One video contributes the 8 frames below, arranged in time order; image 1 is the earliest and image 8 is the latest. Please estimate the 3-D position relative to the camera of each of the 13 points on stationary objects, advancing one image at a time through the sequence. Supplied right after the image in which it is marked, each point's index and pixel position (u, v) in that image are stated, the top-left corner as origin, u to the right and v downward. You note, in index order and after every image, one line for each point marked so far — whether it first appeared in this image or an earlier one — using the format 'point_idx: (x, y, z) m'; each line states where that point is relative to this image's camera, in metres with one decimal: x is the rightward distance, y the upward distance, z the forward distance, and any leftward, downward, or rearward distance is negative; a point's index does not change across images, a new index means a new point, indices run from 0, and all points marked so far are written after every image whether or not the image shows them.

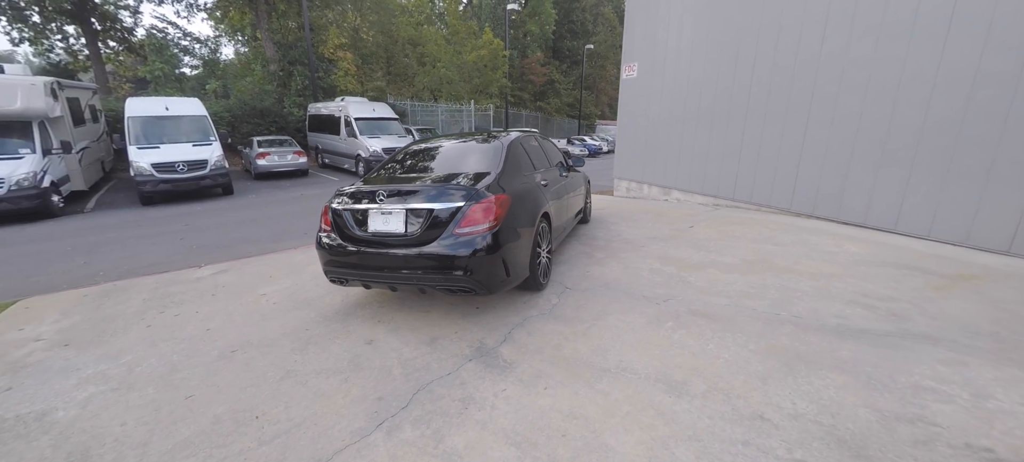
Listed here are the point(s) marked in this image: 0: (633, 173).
0: (+2.6, +1.3, +9.1) m
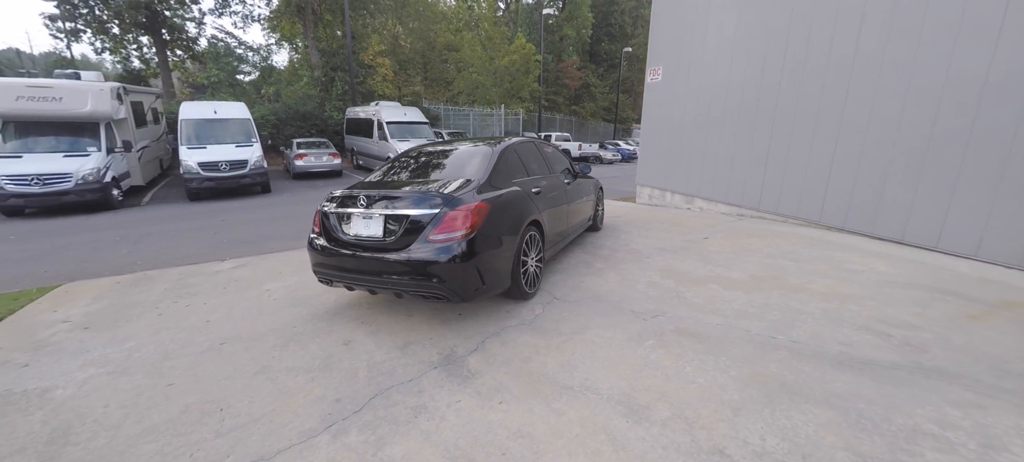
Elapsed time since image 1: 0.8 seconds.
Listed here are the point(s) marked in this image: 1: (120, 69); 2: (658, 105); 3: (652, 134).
0: (+3.0, +1.1, +8.8) m
1: (-16.9, +6.8, +17.2) m
2: (+3.0, +2.6, +8.6) m
3: (+2.9, +2.1, +8.8) m
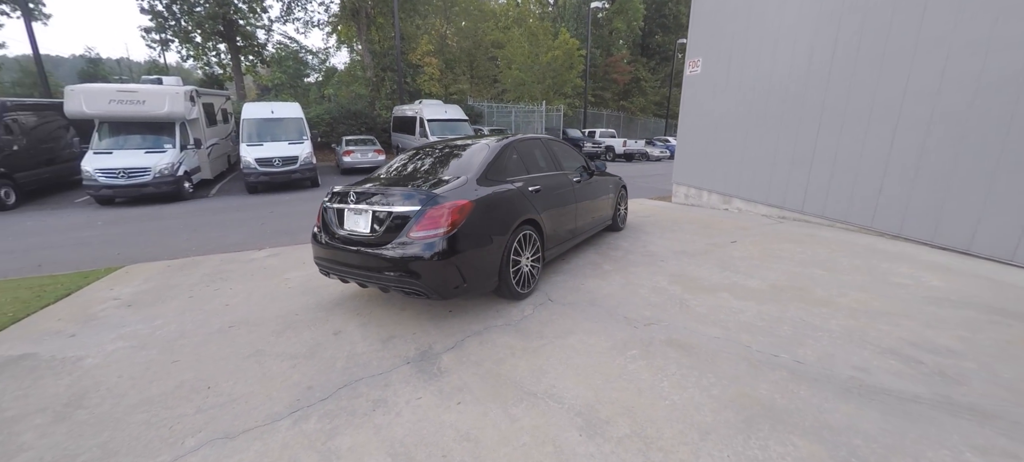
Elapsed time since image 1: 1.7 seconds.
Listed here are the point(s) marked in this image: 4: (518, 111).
0: (+3.6, +1.0, +8.2) m
1: (-14.8, +7.4, +19.2) m
2: (+3.6, +2.6, +8.0) m
3: (+3.6, +2.0, +8.2) m
4: (0.0, +5.5, +18.9) m
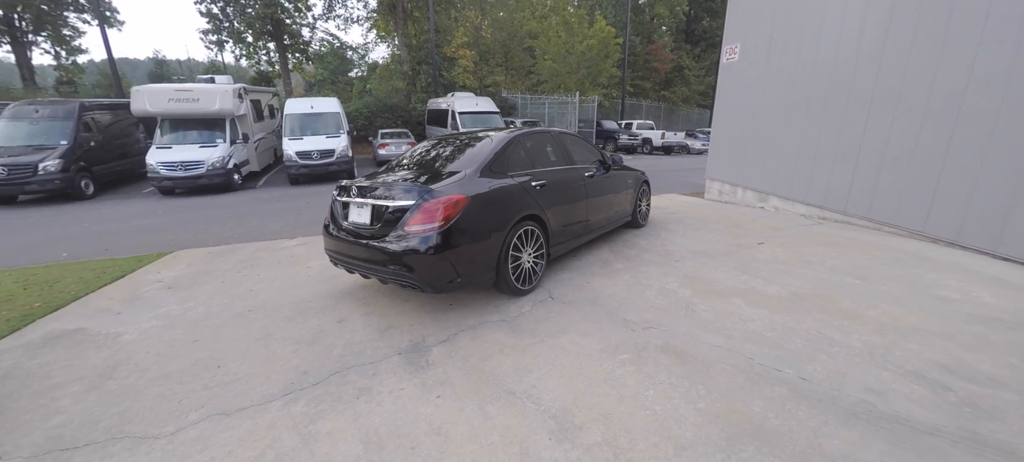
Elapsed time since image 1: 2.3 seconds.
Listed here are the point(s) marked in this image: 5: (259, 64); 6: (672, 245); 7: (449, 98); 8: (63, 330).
0: (+4.1, +1.1, +7.8) m
1: (-12.9, +8.0, +20.5) m
2: (+4.1, +2.6, +7.6) m
3: (+4.0, +2.1, +7.8) m
4: (+1.7, +5.8, +18.6) m
5: (-12.5, +8.1, +19.9) m
6: (+2.0, -0.2, +5.2) m
7: (-2.1, +4.3, +13.2) m
8: (-4.2, -0.9, +3.8) m
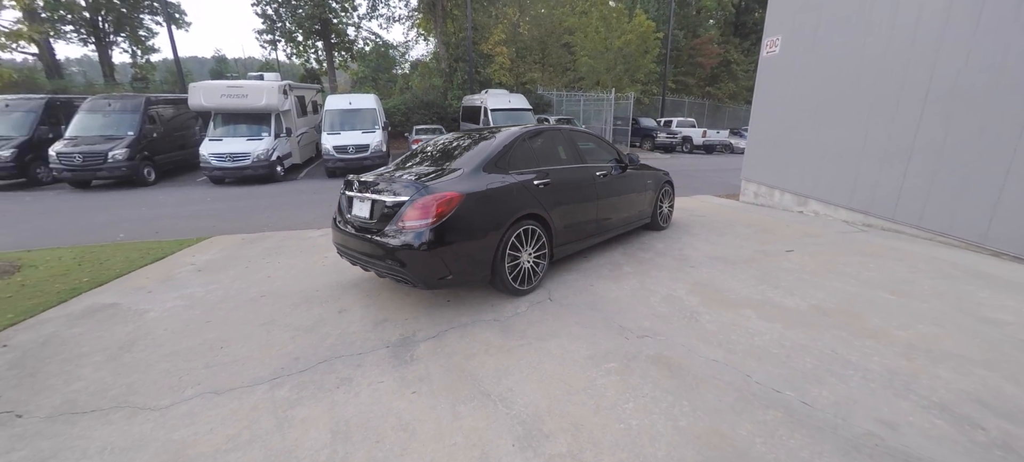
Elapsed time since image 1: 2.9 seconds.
0: (+4.5, +1.0, +7.3) m
1: (-10.9, +8.6, +21.6) m
2: (+4.5, +2.5, +7.0) m
3: (+4.5, +2.0, +7.3) m
4: (+3.4, +5.8, +18.3) m
5: (-10.5, +8.7, +21.0) m
6: (+2.1, -0.2, +4.9) m
7: (-0.9, +4.4, +13.3) m
8: (-4.2, -0.7, +4.2) m
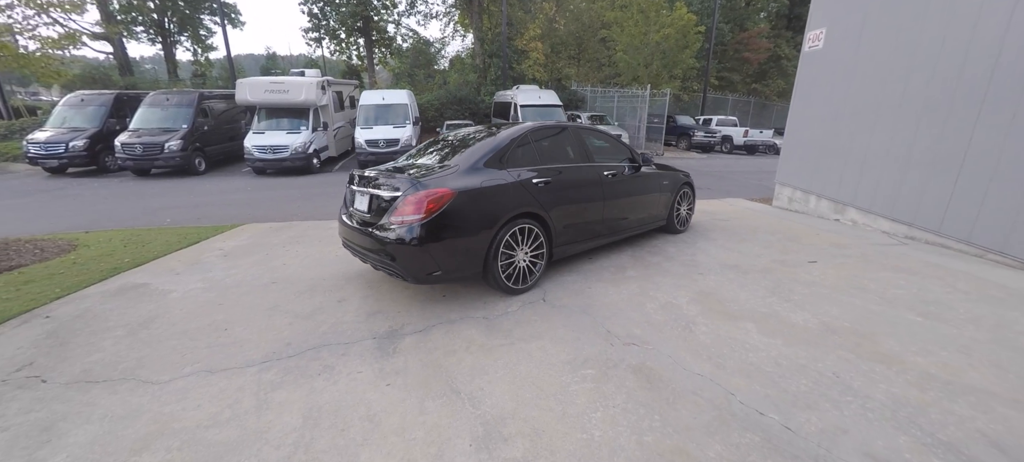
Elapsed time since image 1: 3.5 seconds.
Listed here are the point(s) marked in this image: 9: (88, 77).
0: (+4.8, +0.9, +6.8) m
1: (-8.8, +9.1, +22.4) m
2: (+4.9, +2.4, +6.5) m
3: (+4.8, +1.8, +6.8) m
4: (+5.0, +5.8, +17.8) m
5: (-8.5, +9.2, +21.8) m
6: (+2.2, -0.3, +4.7) m
7: (+0.1, +4.5, +13.2) m
8: (-4.2, -0.6, +4.5) m
9: (-15.7, +5.7, +15.1) m
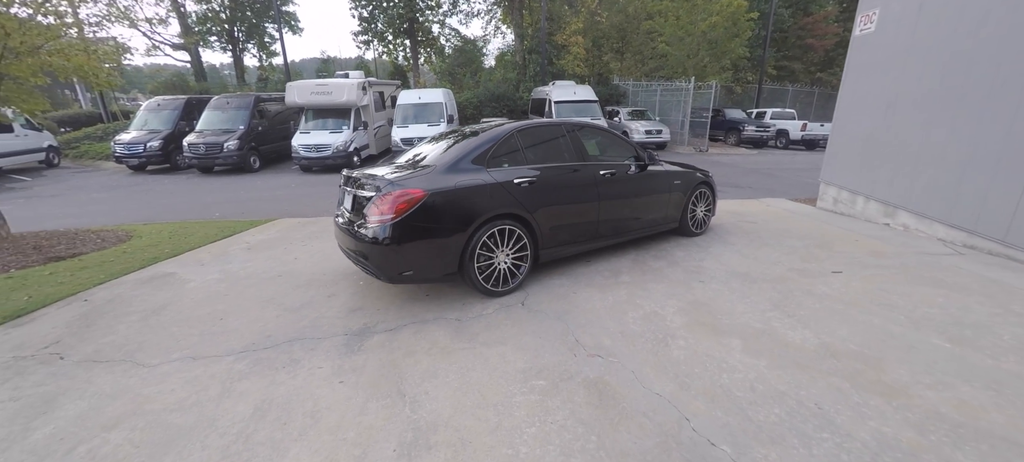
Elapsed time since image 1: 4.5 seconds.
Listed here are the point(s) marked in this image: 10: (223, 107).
0: (+5.0, +0.8, +6.0) m
1: (-6.3, +9.4, +23.3) m
2: (+5.0, +2.3, +5.7) m
3: (+5.0, +1.8, +6.0) m
4: (+6.7, +5.8, +16.9) m
5: (-6.1, +9.4, +22.6) m
6: (+2.1, -0.3, +4.3) m
7: (+1.3, +4.6, +13.0) m
8: (-4.3, -0.5, +5.0) m
9: (-14.2, +6.1, +17.0) m
10: (-8.5, +3.6, +11.9) m
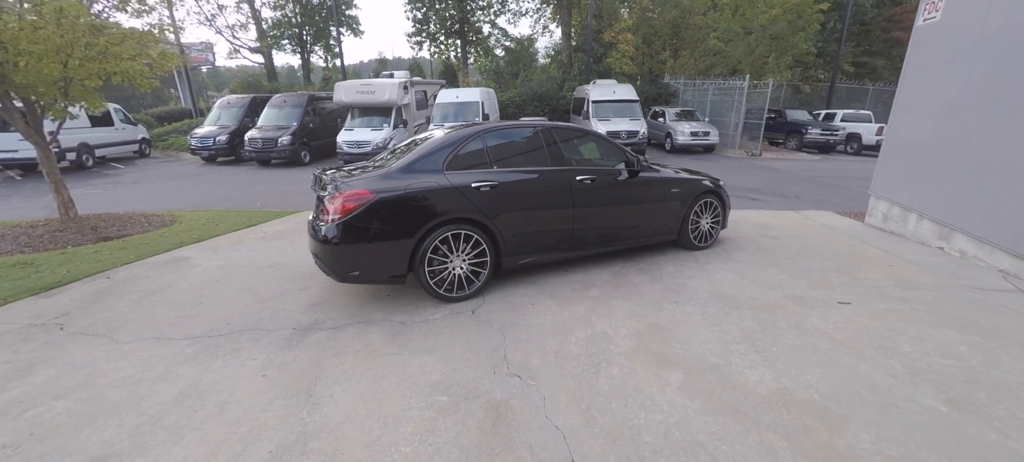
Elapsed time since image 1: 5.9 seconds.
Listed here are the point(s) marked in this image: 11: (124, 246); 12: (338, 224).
0: (+4.9, +0.5, +5.1) m
1: (-3.2, +9.6, +23.8) m
2: (+5.0, +2.0, +4.8) m
3: (+5.0, +1.5, +5.0) m
4: (+8.5, +5.4, +15.5) m
5: (-3.1, +9.6, +23.1) m
6: (+1.8, -0.5, +3.8) m
7: (+2.5, +4.5, +12.5) m
8: (-4.4, -0.3, +5.5) m
9: (-12.1, +6.7, +18.8) m
10: (-7.3, +4.0, +12.9) m
11: (-5.5, -0.2, +5.7) m
12: (-1.4, +0.1, +3.3) m
